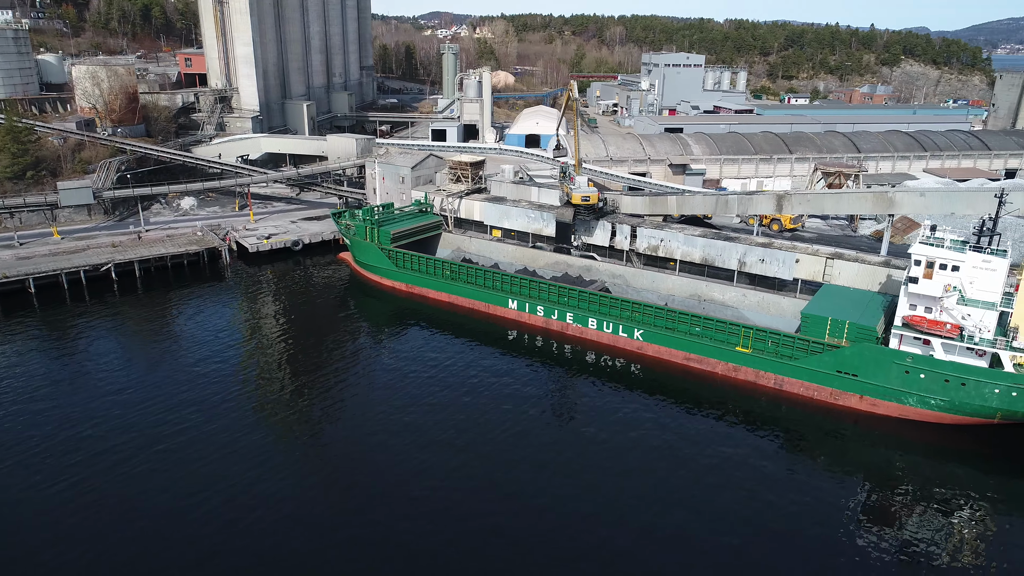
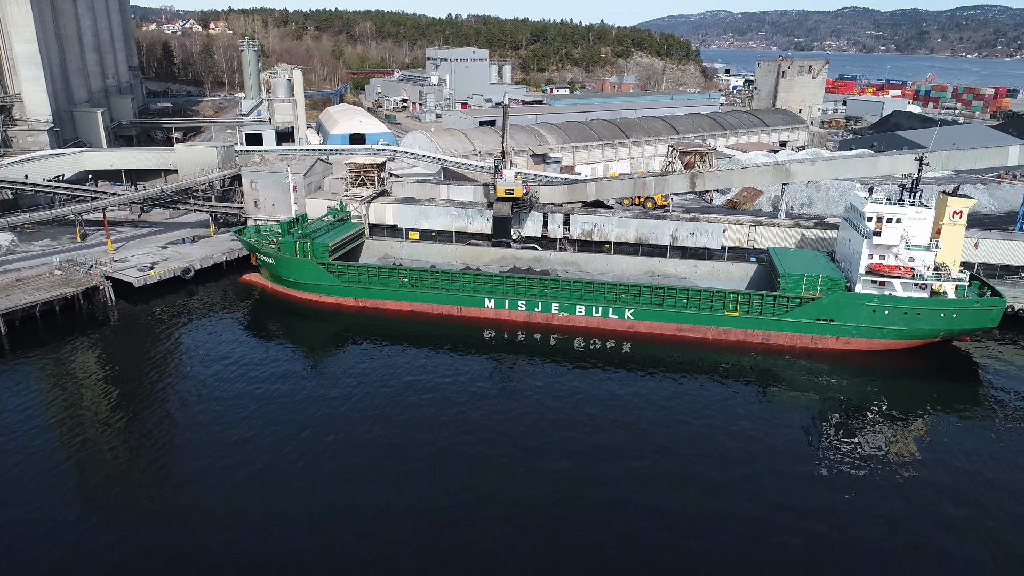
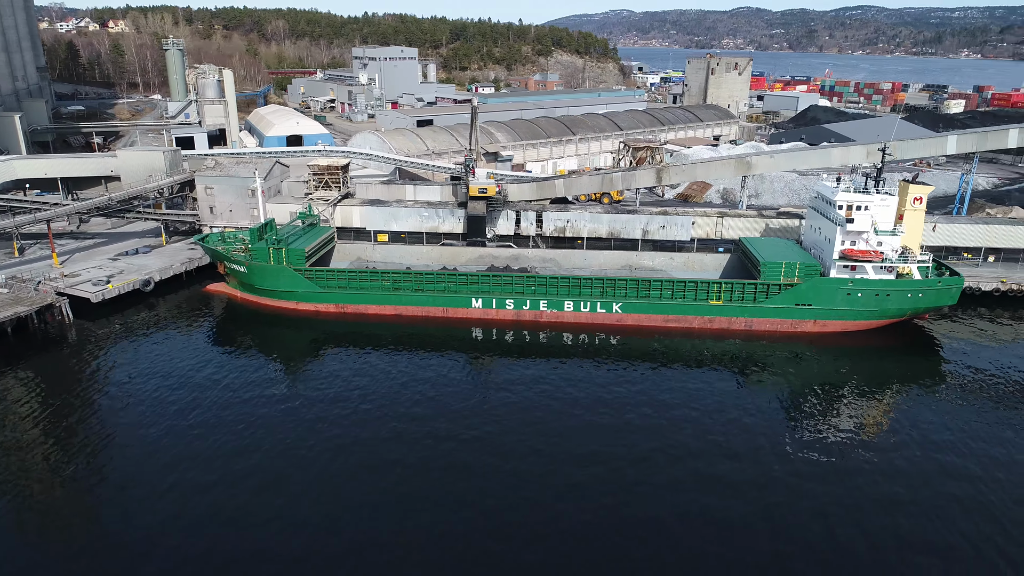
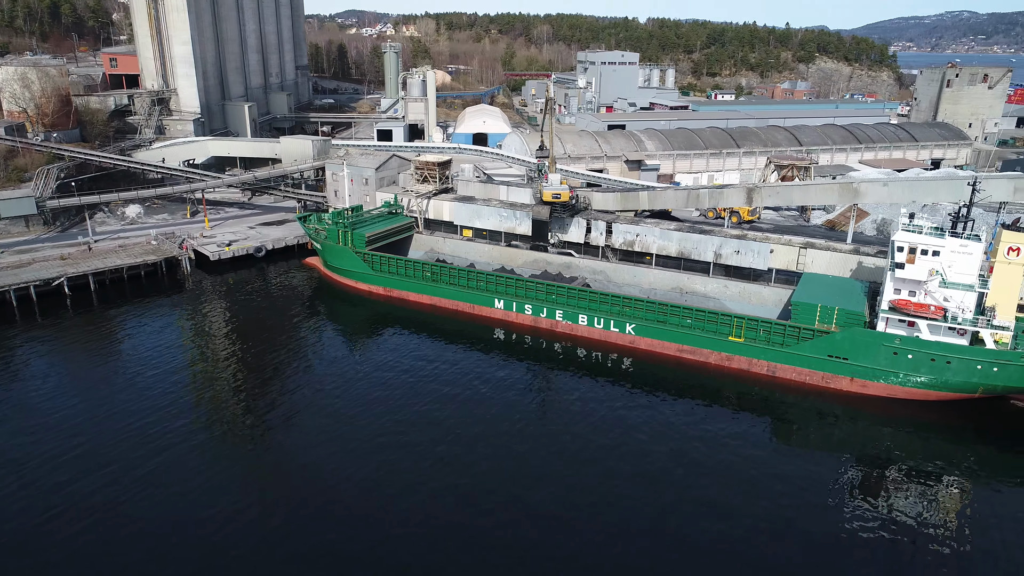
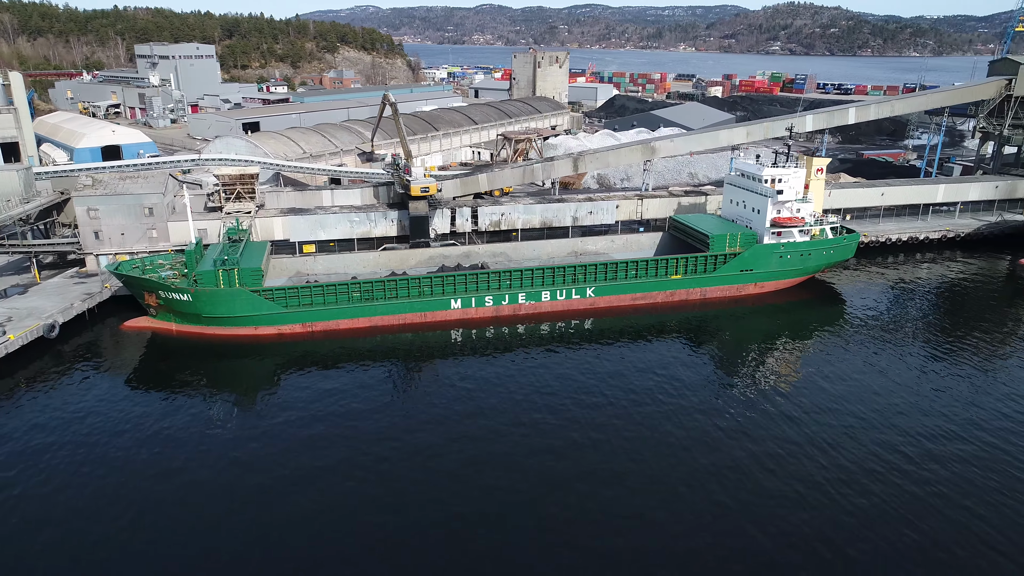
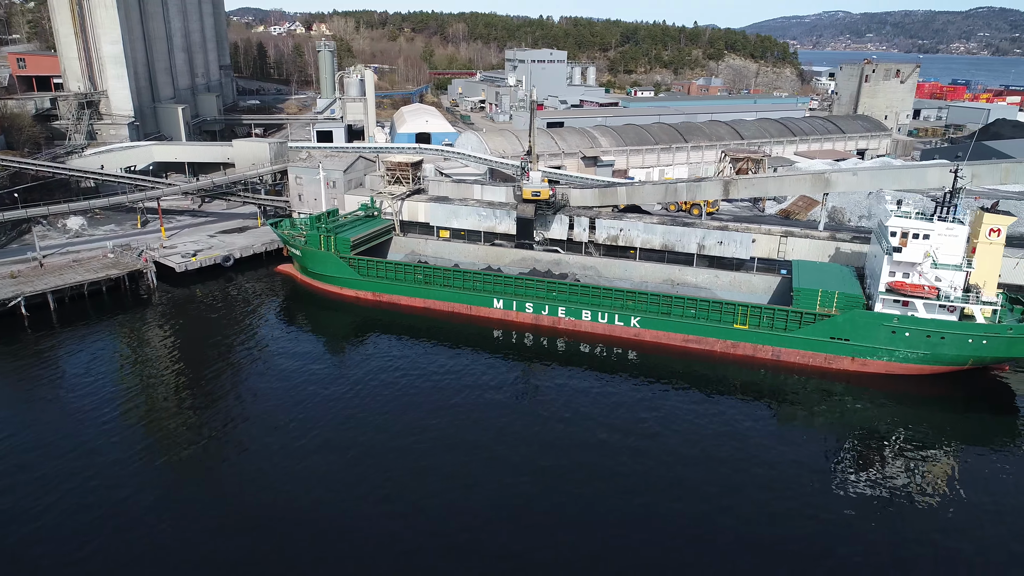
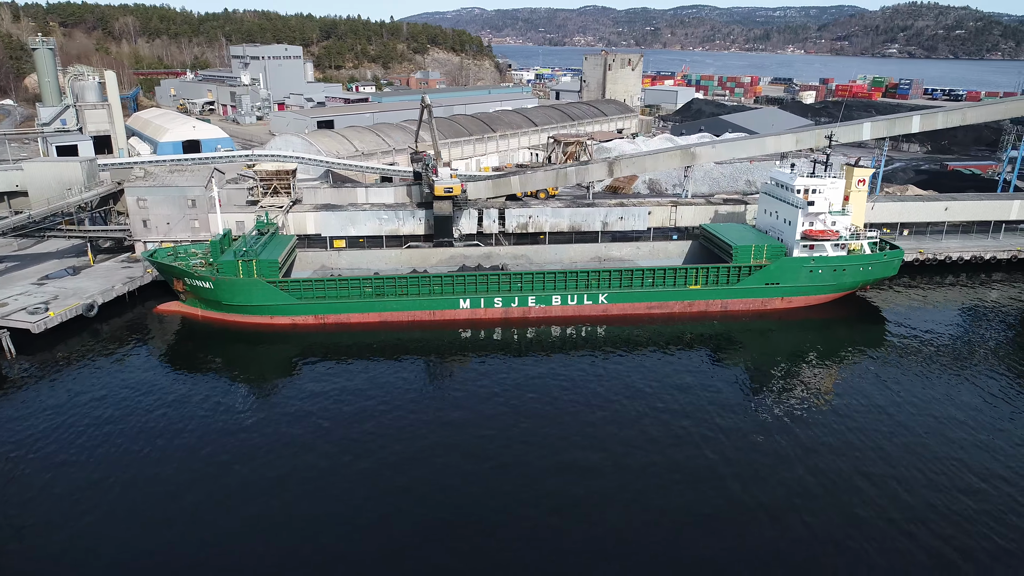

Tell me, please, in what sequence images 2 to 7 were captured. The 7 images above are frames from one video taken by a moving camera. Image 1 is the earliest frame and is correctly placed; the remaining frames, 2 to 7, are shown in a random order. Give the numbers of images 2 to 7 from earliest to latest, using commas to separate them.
4, 6, 2, 3, 7, 5
